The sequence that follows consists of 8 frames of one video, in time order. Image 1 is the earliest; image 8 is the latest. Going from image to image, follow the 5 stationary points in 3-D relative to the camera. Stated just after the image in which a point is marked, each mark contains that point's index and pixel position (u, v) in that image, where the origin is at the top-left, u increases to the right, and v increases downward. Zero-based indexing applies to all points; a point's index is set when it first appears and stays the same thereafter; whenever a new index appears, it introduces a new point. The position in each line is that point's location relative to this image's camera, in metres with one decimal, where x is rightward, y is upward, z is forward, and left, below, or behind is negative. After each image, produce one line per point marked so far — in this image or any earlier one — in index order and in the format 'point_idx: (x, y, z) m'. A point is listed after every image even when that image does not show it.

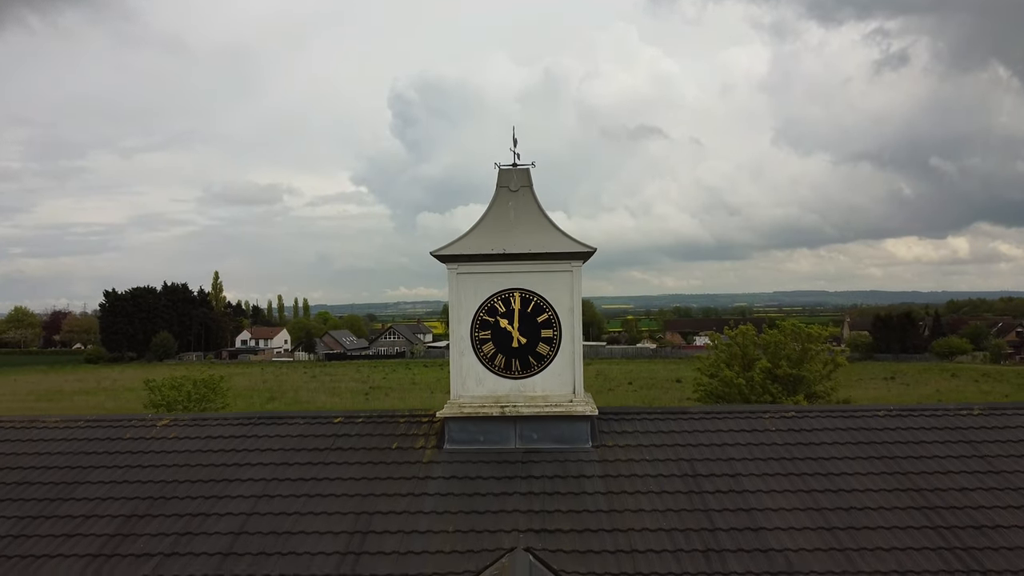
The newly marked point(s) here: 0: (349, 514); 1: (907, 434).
0: (-1.2, -1.7, +6.4) m
1: (+3.5, -1.2, +7.5) m
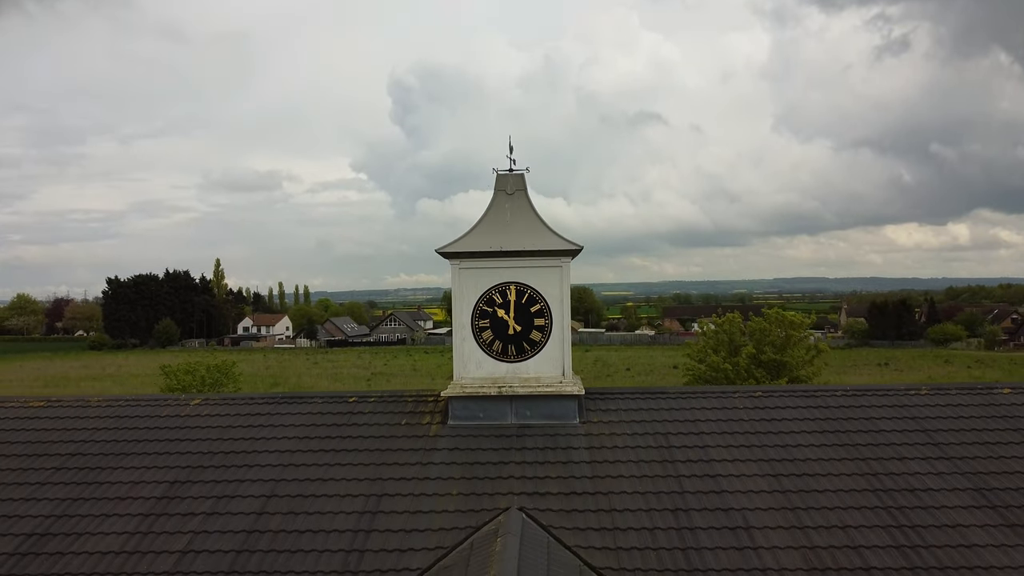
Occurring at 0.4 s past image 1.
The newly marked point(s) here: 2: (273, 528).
0: (-1.2, -1.7, +7.3) m
1: (+3.5, -1.1, +8.4) m
2: (-1.8, -1.9, +6.7) m
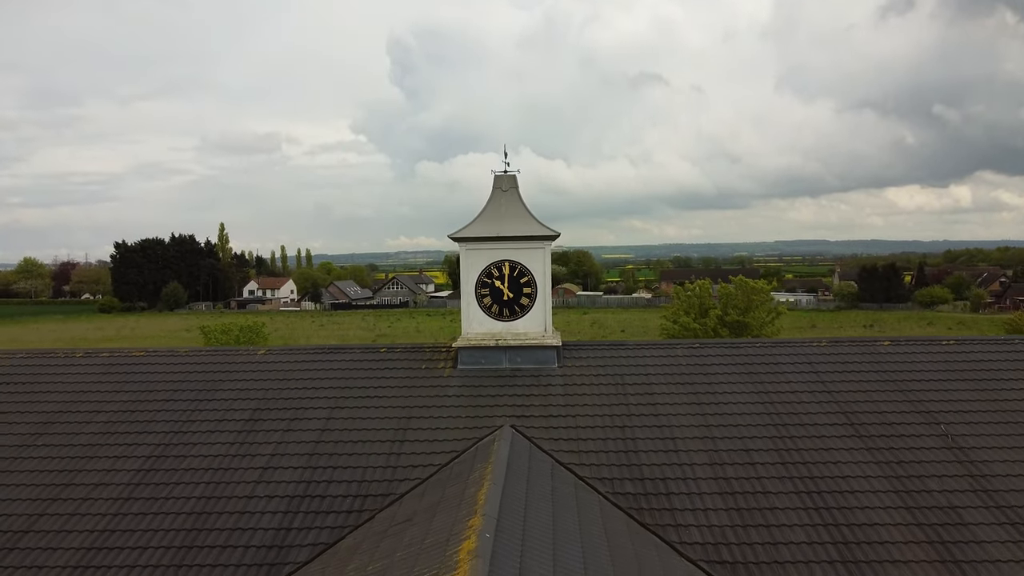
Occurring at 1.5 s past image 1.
0: (-1.3, -1.4, +9.8) m
1: (+3.4, -0.8, +10.9) m
2: (-1.9, -1.7, +9.2) m
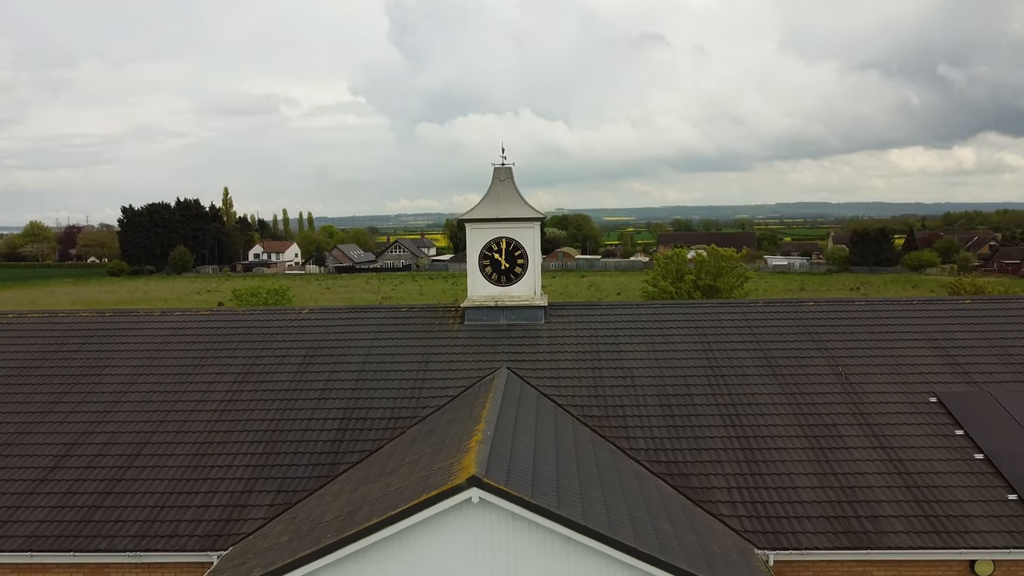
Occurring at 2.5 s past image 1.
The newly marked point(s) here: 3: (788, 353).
0: (-1.4, -1.0, +12.4) m
1: (+3.4, -0.3, +13.4) m
2: (-2.0, -1.3, +11.8) m
3: (+3.9, -1.0, +11.8) m
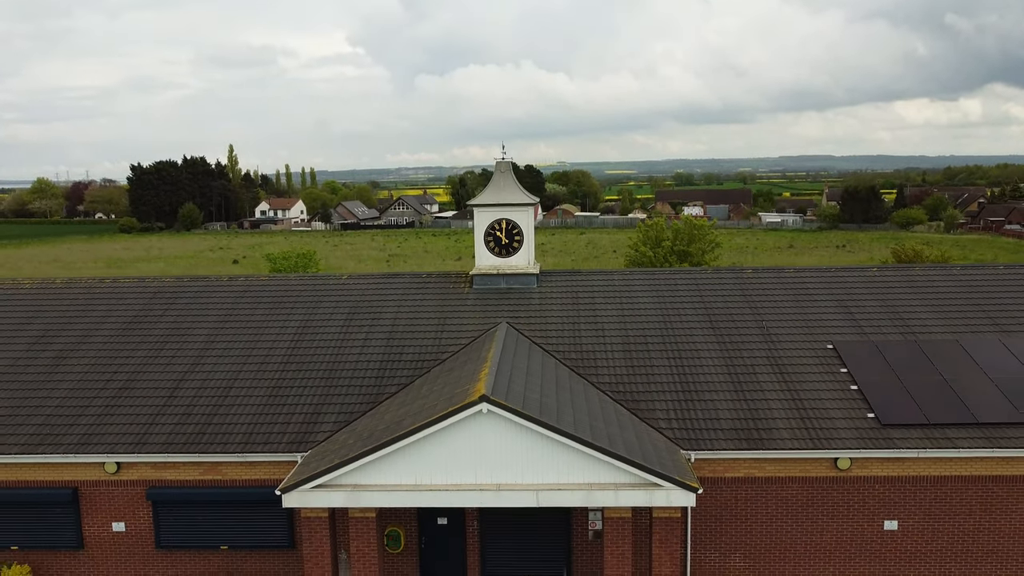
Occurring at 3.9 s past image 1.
0: (-1.4, -0.5, +15.7) m
1: (+3.3, +0.3, +16.7) m
2: (-2.0, -0.8, +15.2) m
3: (+3.9, -0.5, +15.2) m
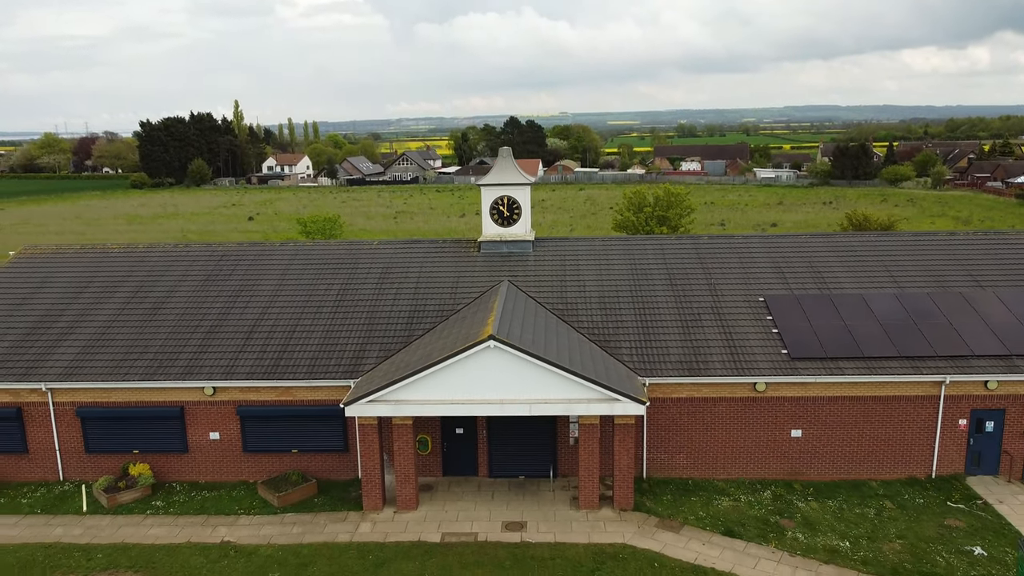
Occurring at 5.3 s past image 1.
0: (-1.4, +0.4, +19.6) m
1: (+3.3, +1.2, +20.5) m
2: (-2.0, 0.0, +19.0) m
3: (+3.9, +0.3, +19.0) m
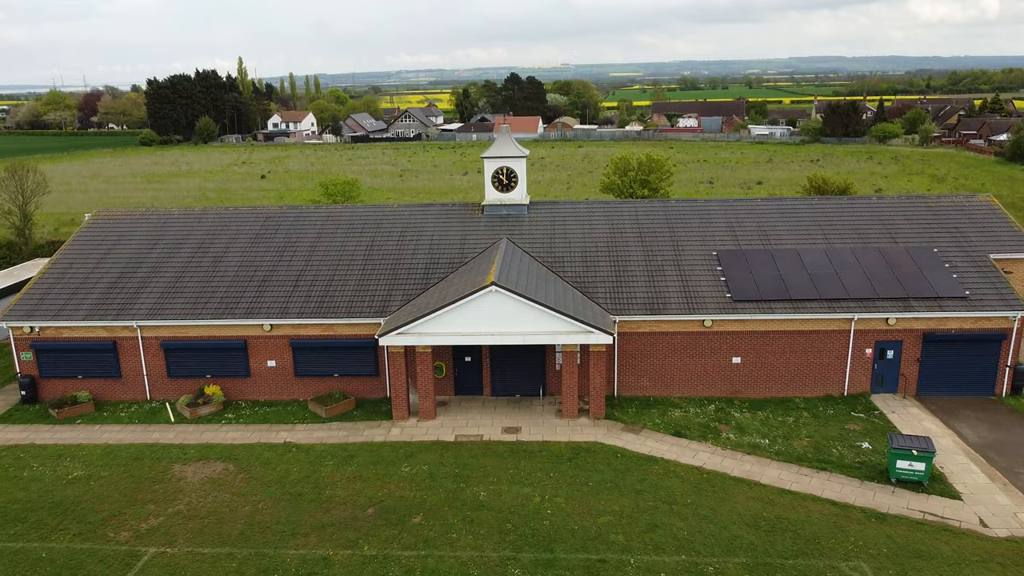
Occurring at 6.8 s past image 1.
0: (-1.4, +1.6, +23.4) m
1: (+3.3, +2.5, +24.3) m
2: (-2.0, +1.2, +22.9) m
3: (+3.9, +1.6, +22.8) m
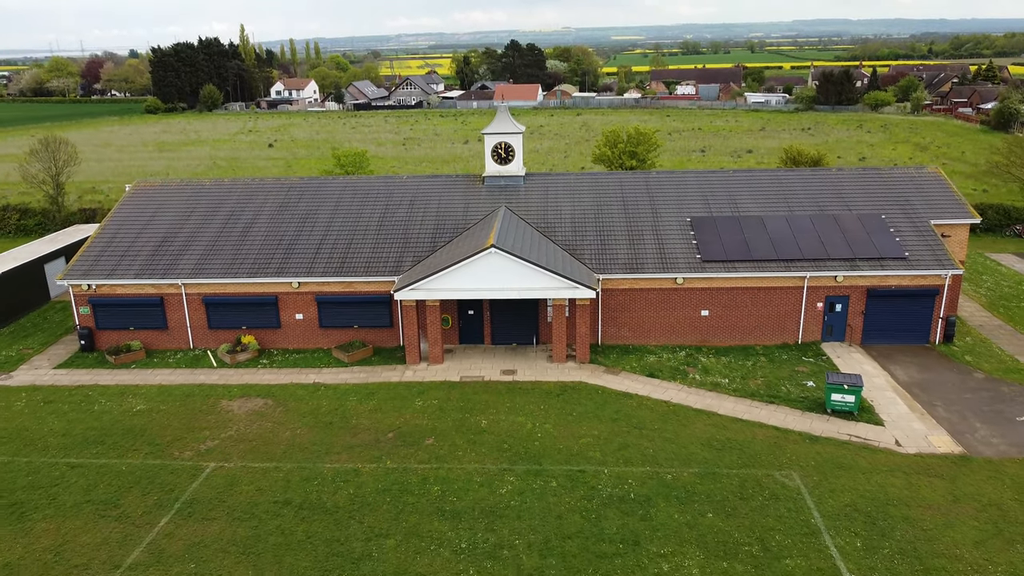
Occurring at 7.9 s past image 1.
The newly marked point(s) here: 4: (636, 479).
0: (-1.5, +2.8, +26.2) m
1: (+3.2, +3.7, +27.0) m
2: (-2.1, +2.4, +25.7) m
3: (+3.8, +2.7, +25.6) m
4: (+2.4, -3.7, +16.0) m
